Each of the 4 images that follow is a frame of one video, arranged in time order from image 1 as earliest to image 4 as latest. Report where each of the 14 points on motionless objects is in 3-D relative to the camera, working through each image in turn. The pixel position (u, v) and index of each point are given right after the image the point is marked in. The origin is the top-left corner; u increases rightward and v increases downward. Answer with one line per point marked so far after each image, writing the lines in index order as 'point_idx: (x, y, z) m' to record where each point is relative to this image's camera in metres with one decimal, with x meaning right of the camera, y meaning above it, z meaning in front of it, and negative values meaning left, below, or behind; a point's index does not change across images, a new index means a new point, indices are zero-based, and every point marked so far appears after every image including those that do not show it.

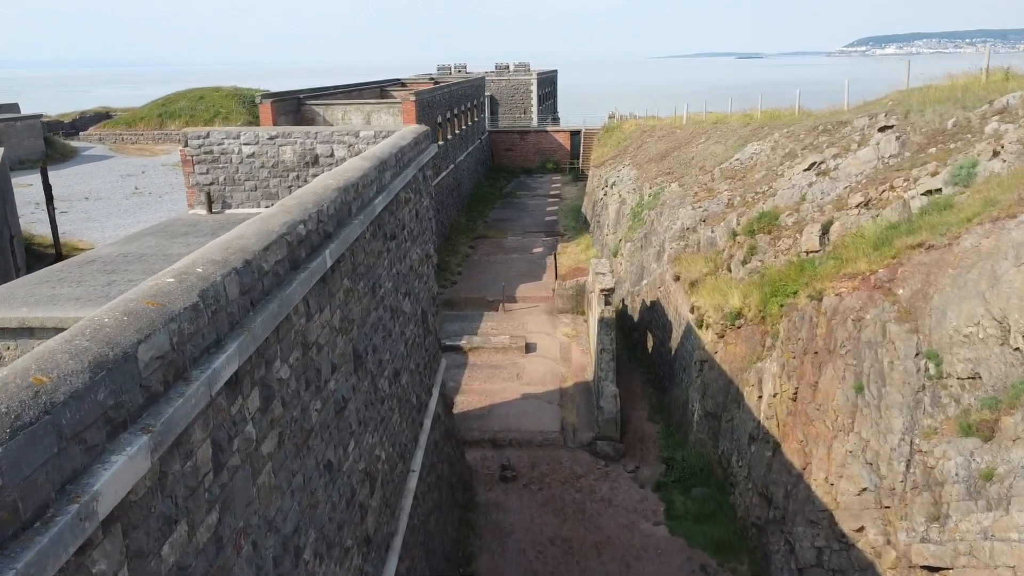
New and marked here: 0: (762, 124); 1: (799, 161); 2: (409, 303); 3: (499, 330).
0: (+5.6, +3.6, +17.5) m
1: (+4.4, +2.0, +12.1) m
2: (-1.0, -0.1, +7.5) m
3: (-0.3, -0.9, +15.9) m
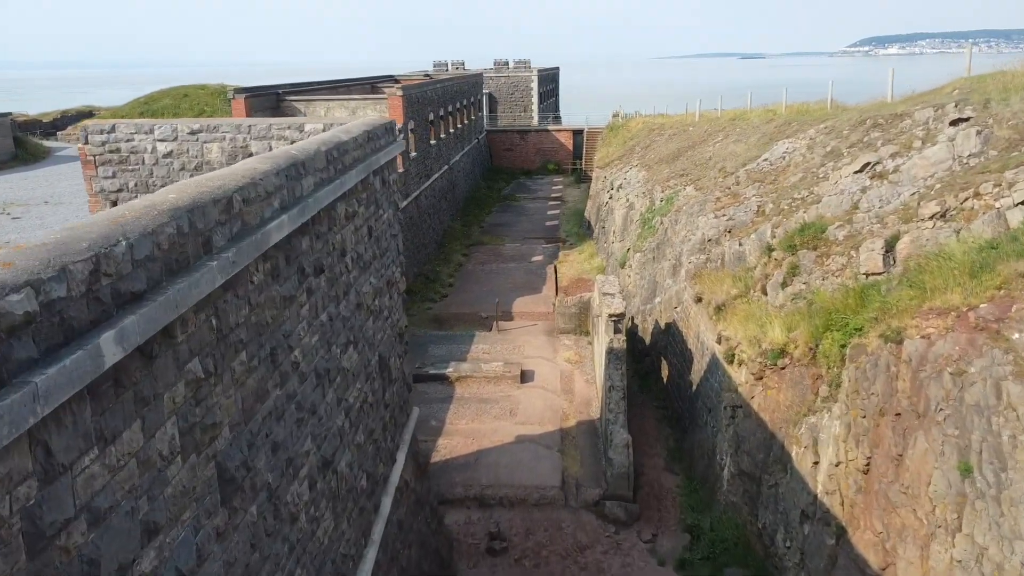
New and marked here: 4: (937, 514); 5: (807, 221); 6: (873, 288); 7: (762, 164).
0: (+5.5, +3.3, +15.5) m
1: (+4.3, +1.7, +10.1) m
2: (-1.1, -0.5, +5.5) m
3: (-0.4, -1.2, +14.0) m
4: (+3.0, -1.6, +5.6) m
5: (+3.6, +0.8, +9.6) m
6: (+3.5, 0.0, +7.7) m
7: (+4.1, +2.0, +12.8) m
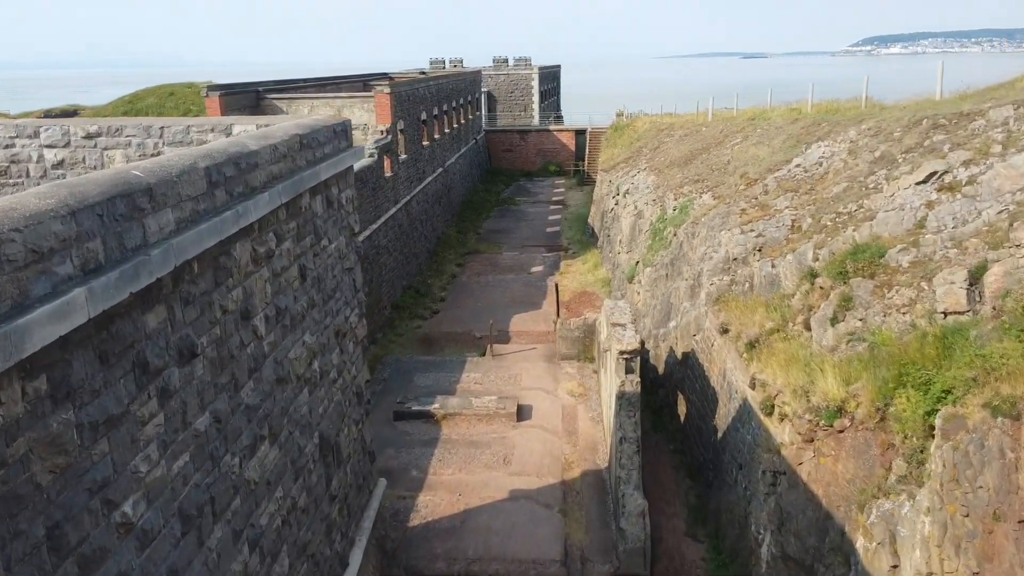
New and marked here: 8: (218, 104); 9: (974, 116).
0: (+5.4, +3.0, +13.9) m
1: (+4.3, +1.3, +8.5) m
2: (-1.2, -0.8, +3.9) m
3: (-0.4, -1.5, +12.3) m
4: (+2.9, -2.0, +3.9) m
5: (+3.6, +0.5, +8.0) m
6: (+3.5, -0.4, +6.1) m
7: (+4.0, +1.7, +11.2) m
8: (-7.0, +4.4, +18.7) m
9: (+5.0, +1.9, +8.5) m
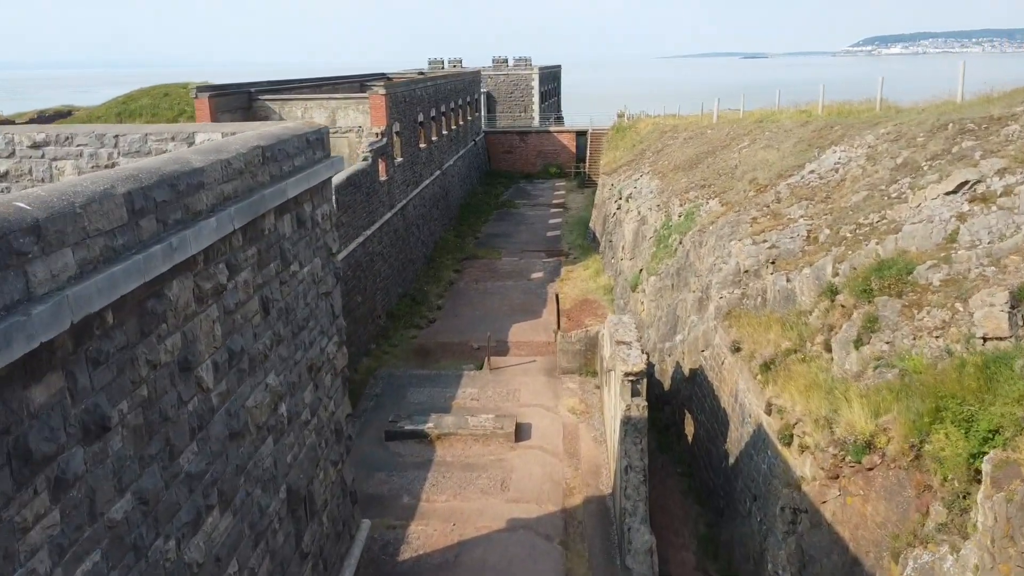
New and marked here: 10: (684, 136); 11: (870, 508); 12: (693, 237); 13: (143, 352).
0: (+5.4, +2.8, +13.3) m
1: (+4.2, +1.1, +7.9) m
2: (-1.2, -1.0, +3.3) m
3: (-0.5, -1.7, +11.7) m
4: (+2.9, -2.1, +3.3) m
5: (+3.5, +0.3, +7.4) m
6: (+3.4, -0.5, +5.5) m
7: (+4.0, +1.5, +10.6) m
8: (-7.1, +4.2, +18.1) m
9: (+5.0, +1.7, +7.9) m
10: (+4.3, +3.8, +19.6) m
11: (+2.6, -1.6, +5.7) m
12: (+2.9, +0.8, +12.5) m
13: (-1.2, -0.2, +2.7) m
